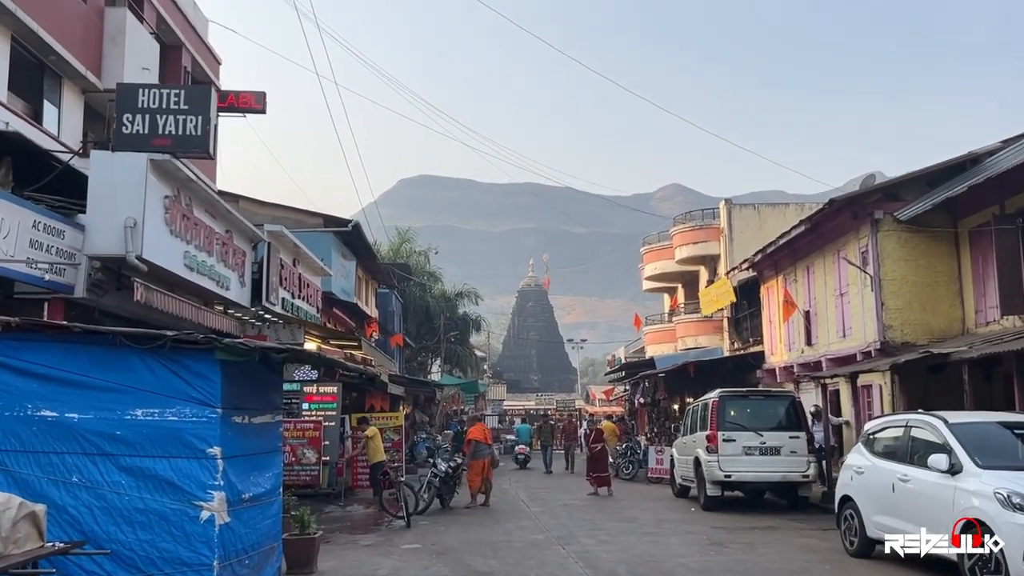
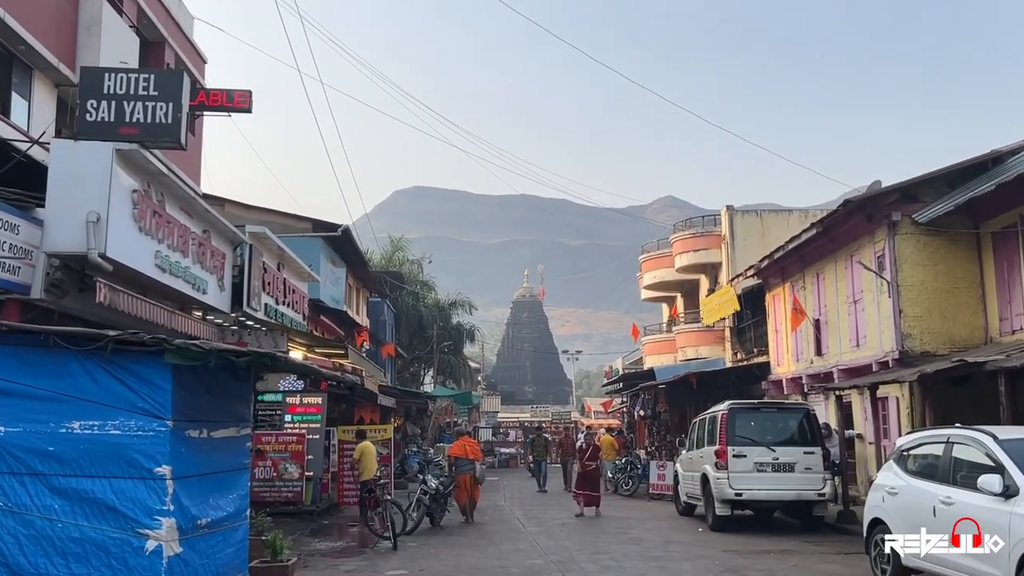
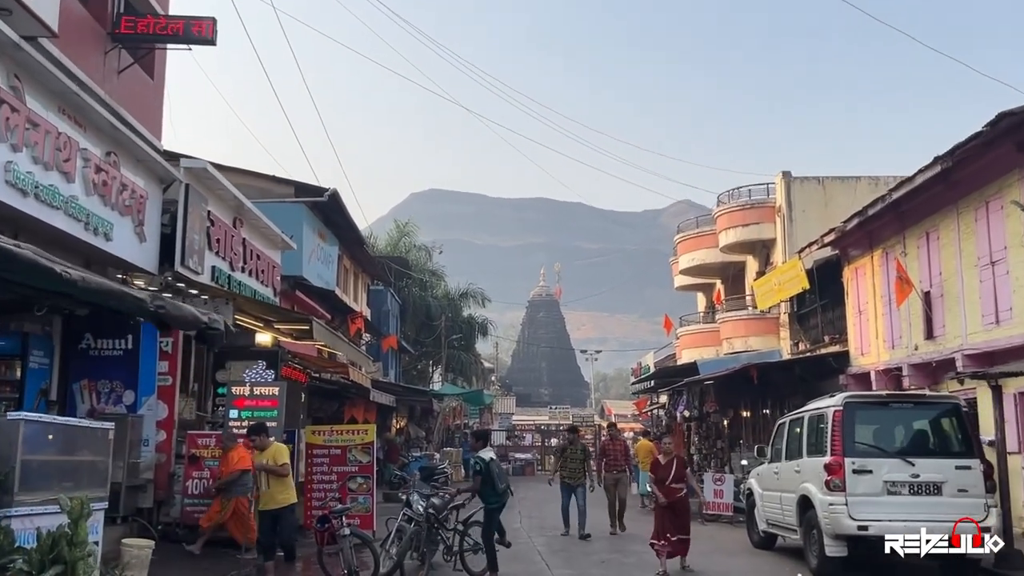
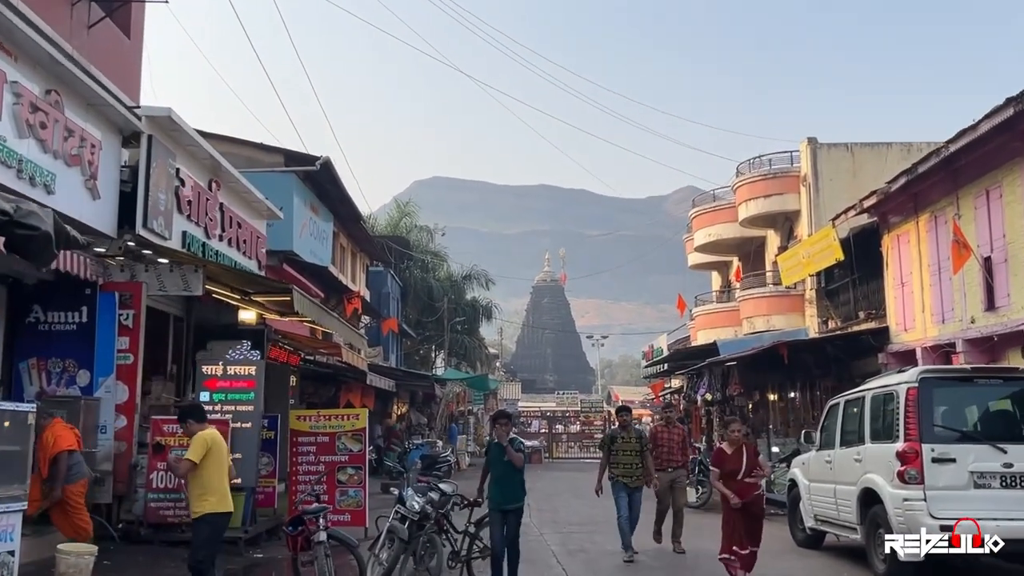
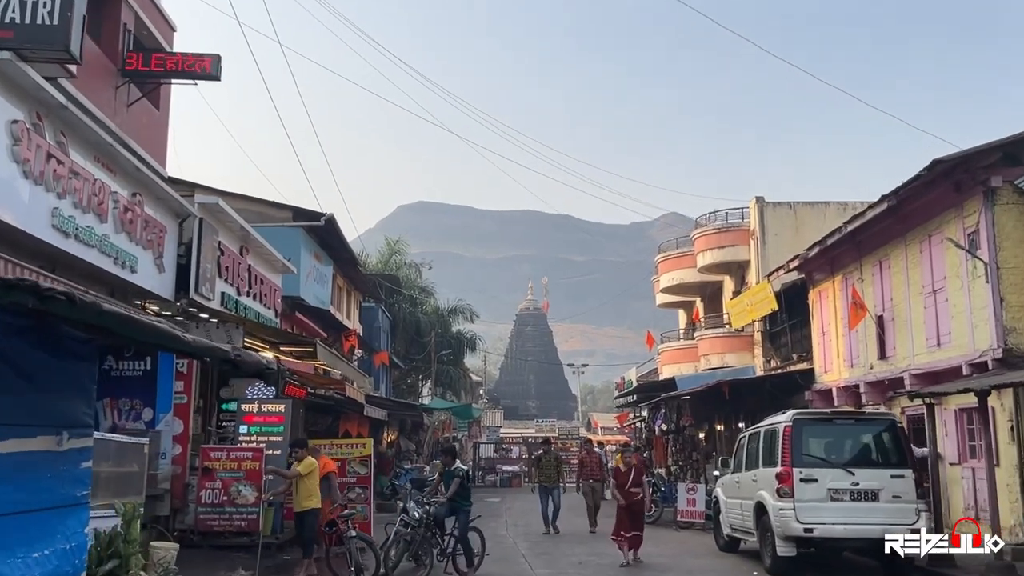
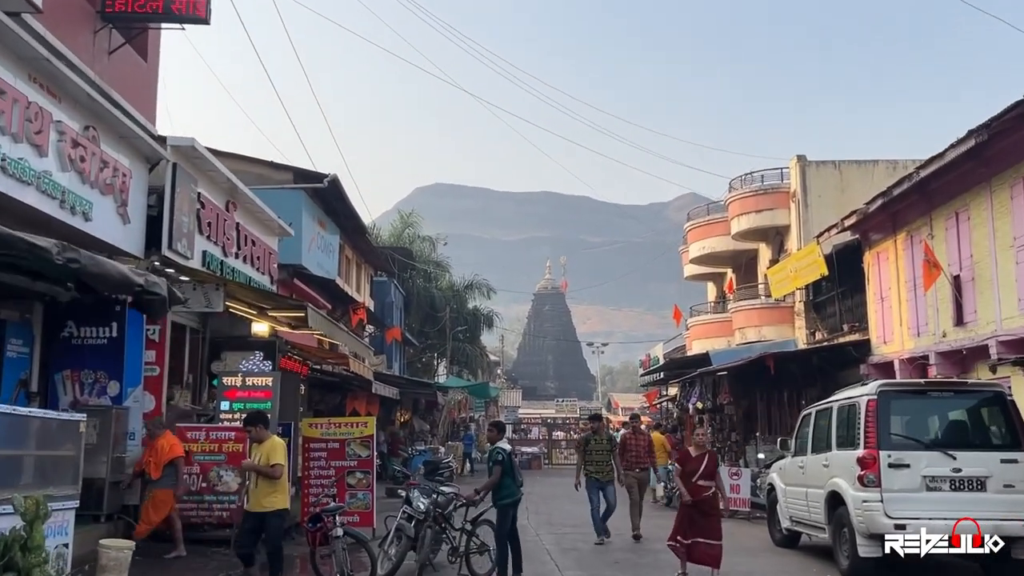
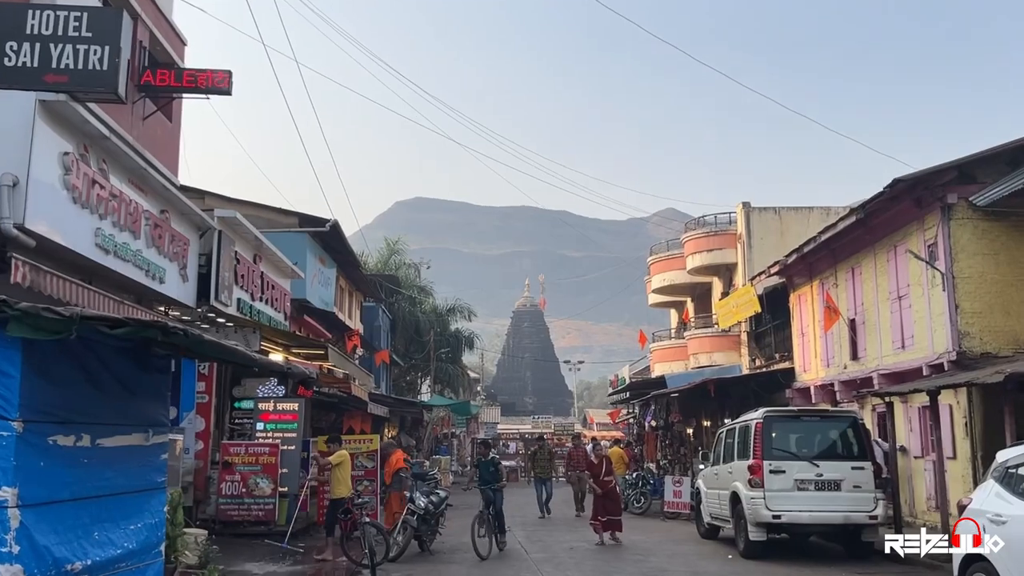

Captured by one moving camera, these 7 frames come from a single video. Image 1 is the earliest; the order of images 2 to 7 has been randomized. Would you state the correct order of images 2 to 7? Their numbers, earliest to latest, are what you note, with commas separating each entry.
2, 7, 5, 3, 6, 4
